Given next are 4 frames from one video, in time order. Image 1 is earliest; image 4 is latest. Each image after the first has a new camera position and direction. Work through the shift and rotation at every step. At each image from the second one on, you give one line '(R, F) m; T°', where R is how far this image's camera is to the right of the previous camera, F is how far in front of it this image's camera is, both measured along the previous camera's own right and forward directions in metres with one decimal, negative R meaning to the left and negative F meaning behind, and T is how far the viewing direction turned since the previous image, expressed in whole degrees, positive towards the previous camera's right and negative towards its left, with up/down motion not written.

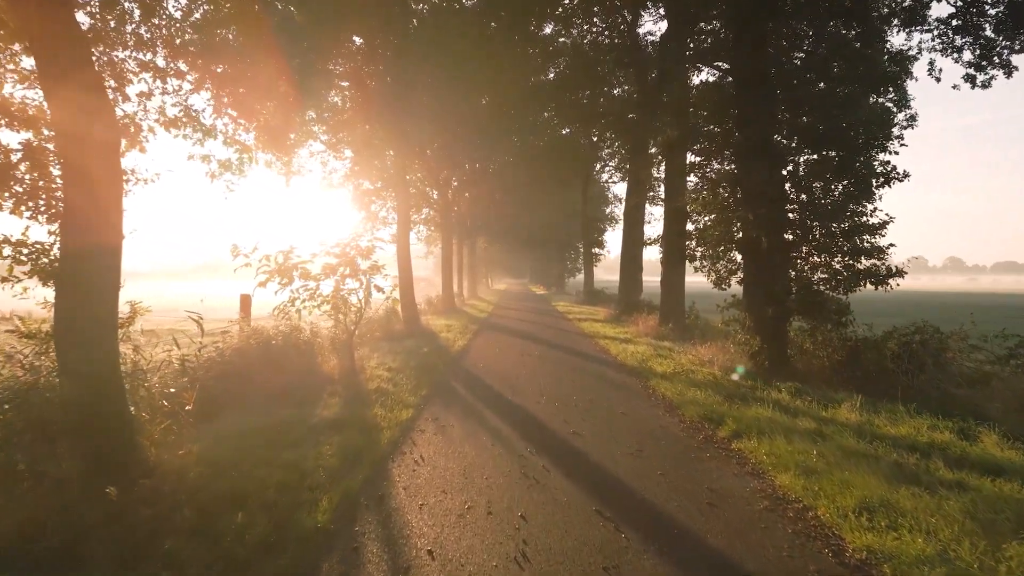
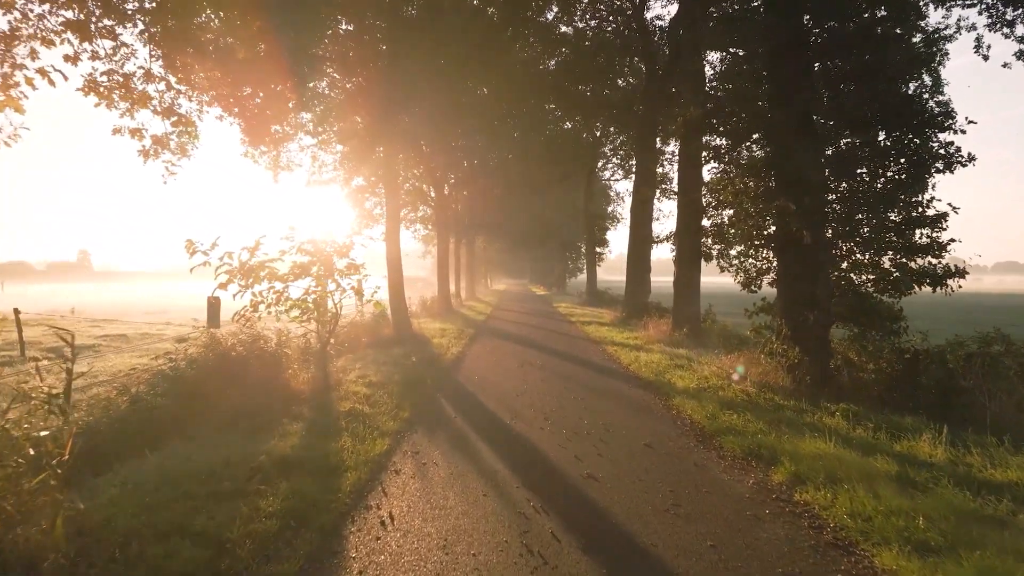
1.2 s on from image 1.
(0.0, +1.4) m; 0°
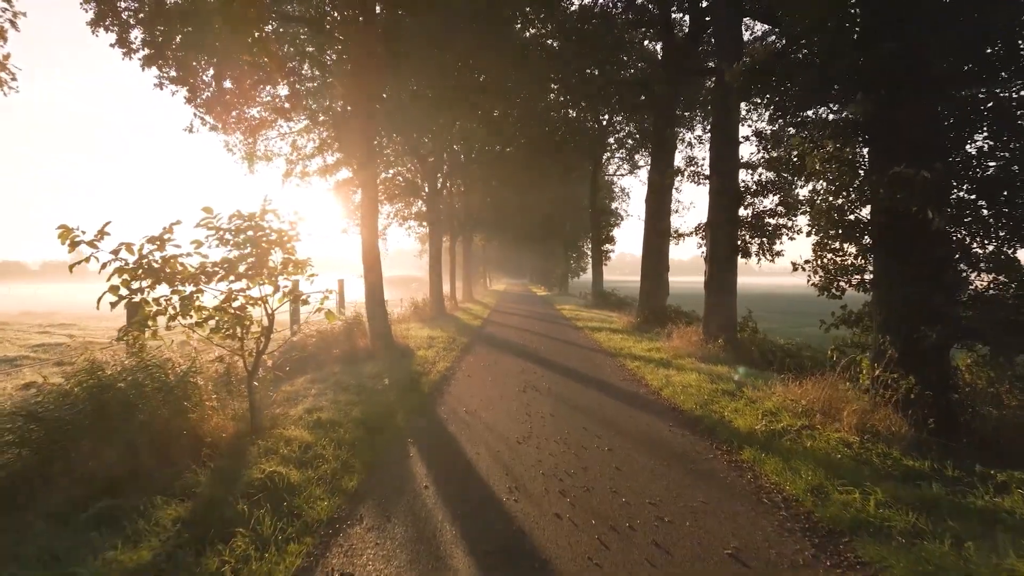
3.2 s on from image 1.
(0.0, +2.4) m; 0°
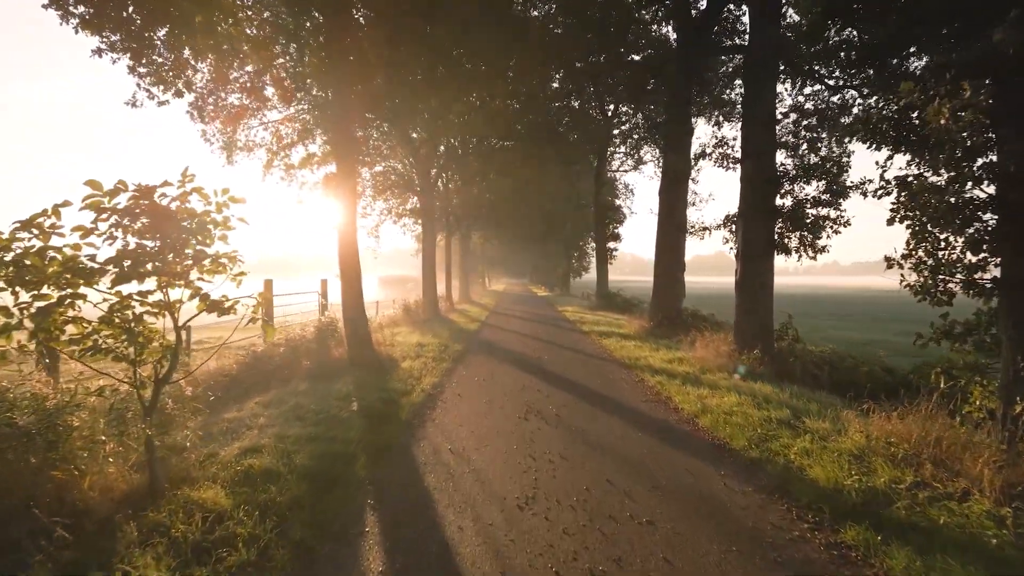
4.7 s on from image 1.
(0.0, +1.7) m; 0°
